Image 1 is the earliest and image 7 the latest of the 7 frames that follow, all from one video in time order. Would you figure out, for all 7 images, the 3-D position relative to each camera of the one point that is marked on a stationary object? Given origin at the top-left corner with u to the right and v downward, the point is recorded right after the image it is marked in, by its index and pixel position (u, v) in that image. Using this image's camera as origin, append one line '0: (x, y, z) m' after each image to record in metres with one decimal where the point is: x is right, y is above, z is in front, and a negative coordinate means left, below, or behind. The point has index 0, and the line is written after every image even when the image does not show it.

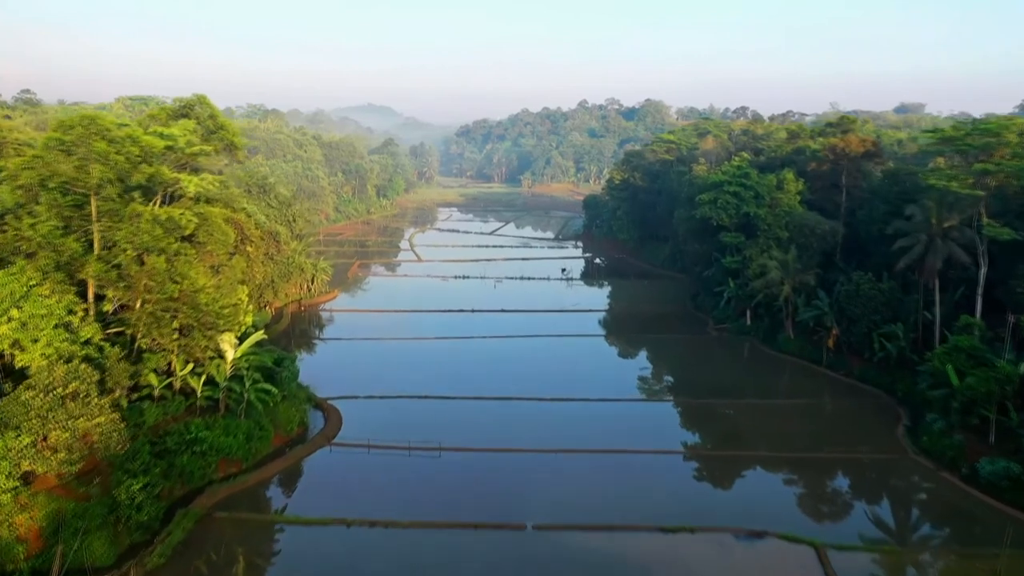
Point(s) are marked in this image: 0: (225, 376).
0: (-6.2, -1.9, +17.5) m
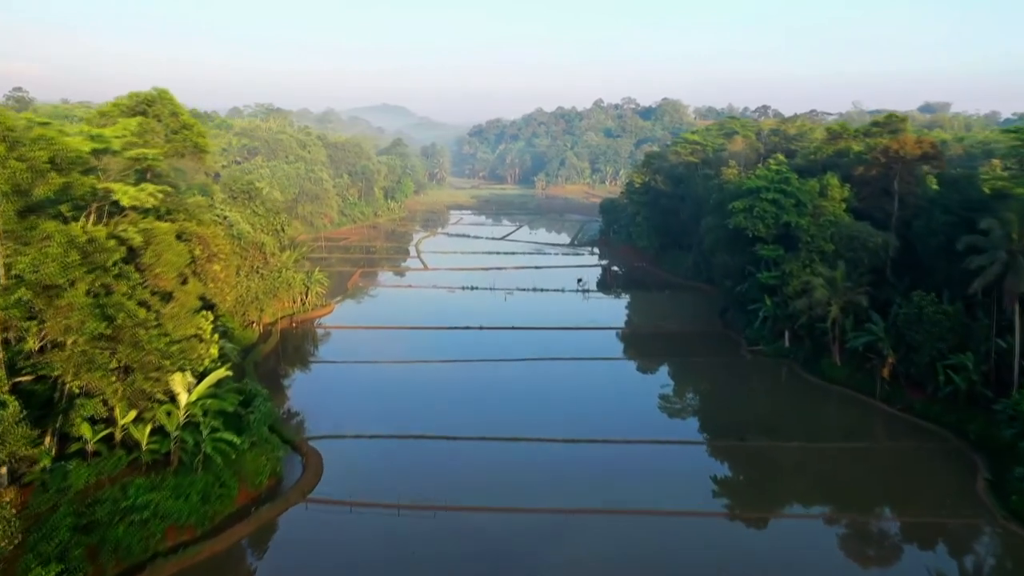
0: (-6.1, -2.5, +14.6) m
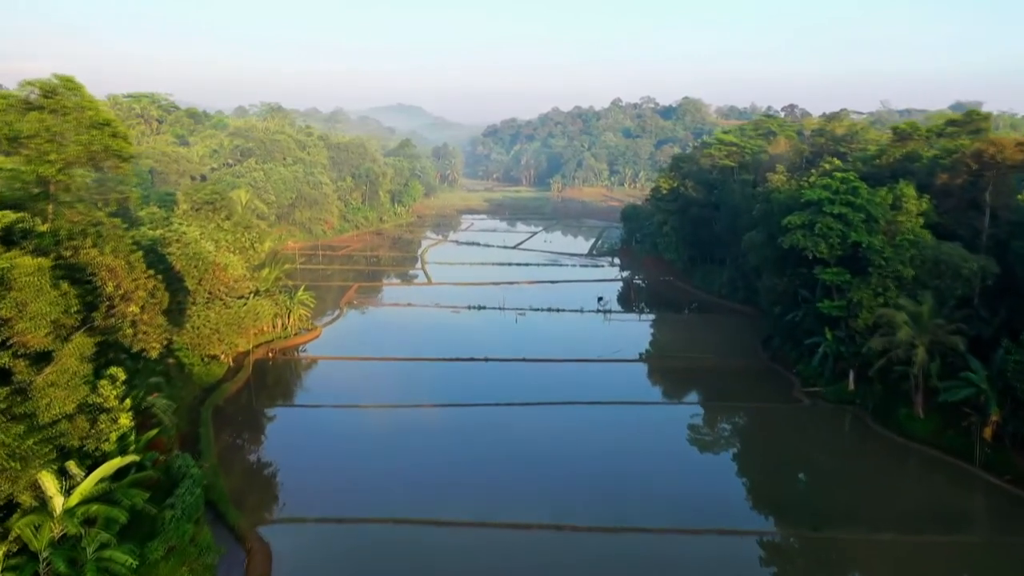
0: (-6.0, -3.3, +10.5) m
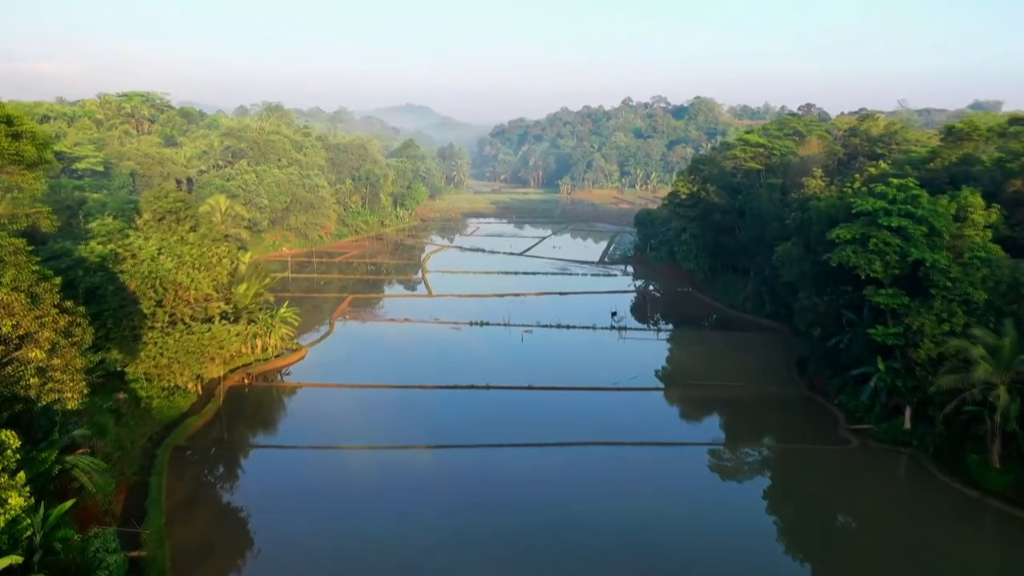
0: (-6.1, -3.8, +7.7) m
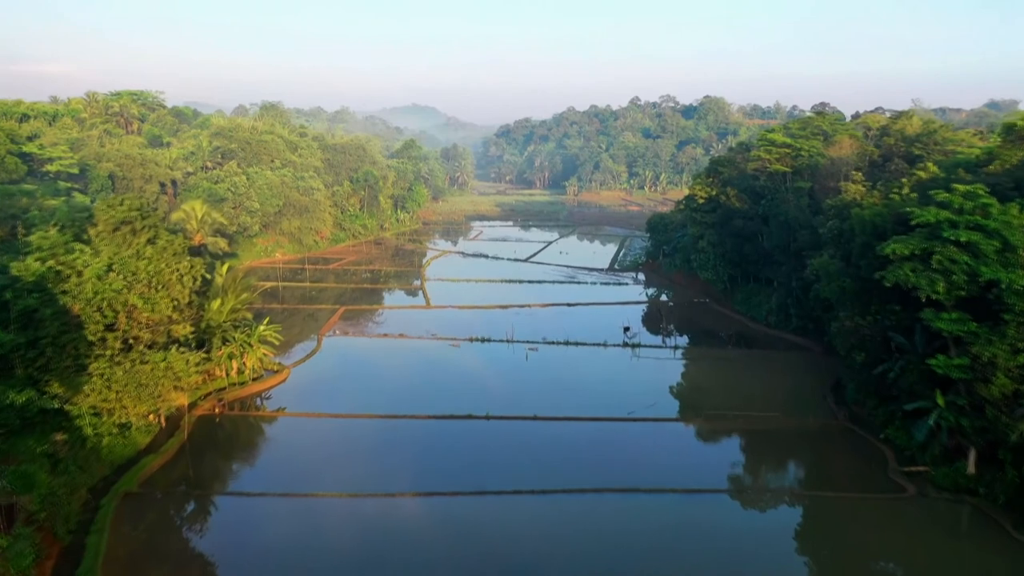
0: (-6.1, -4.3, +5.1) m
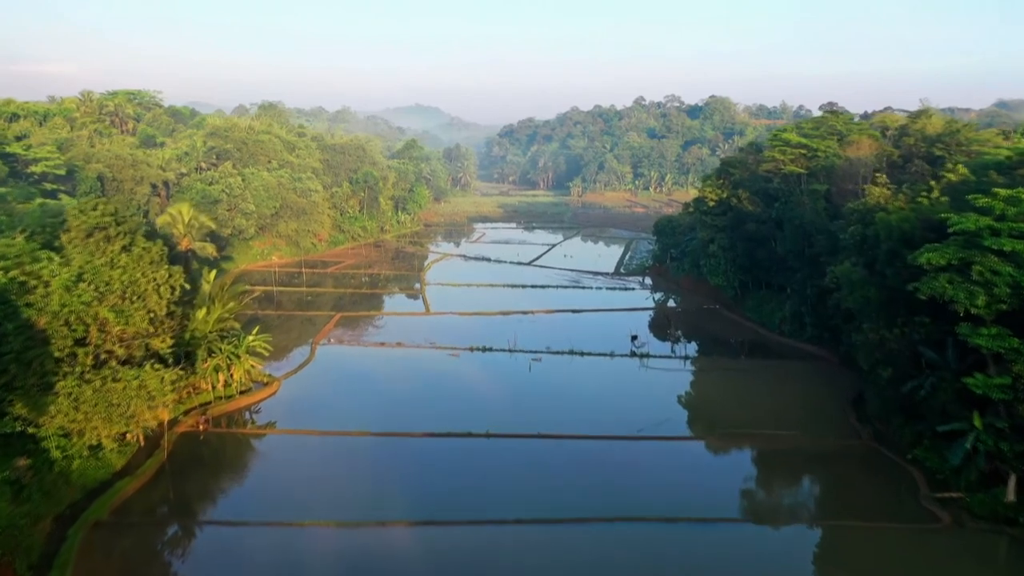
0: (-6.1, -4.5, +3.9) m
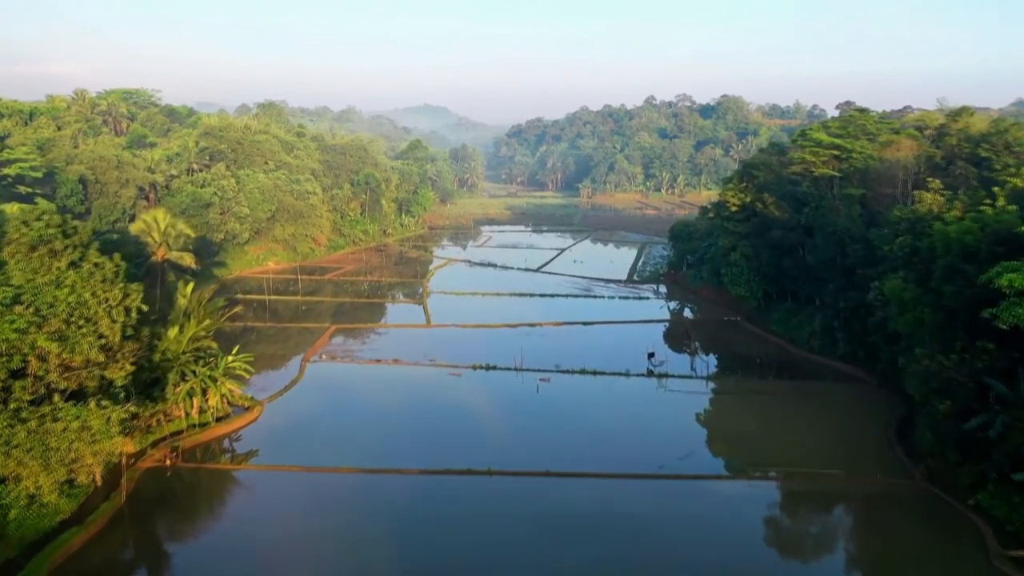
0: (-6.2, -4.9, +1.8) m
